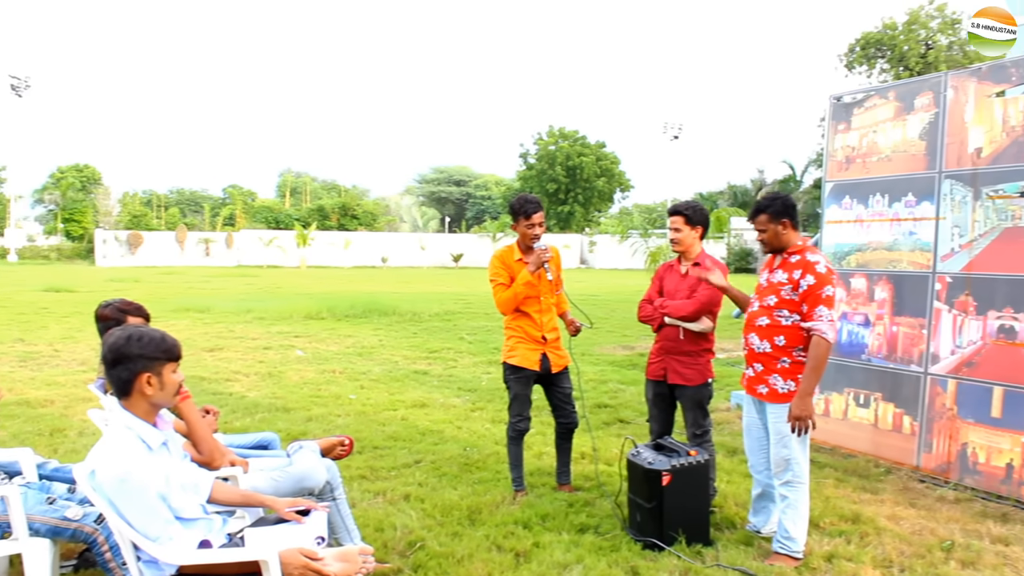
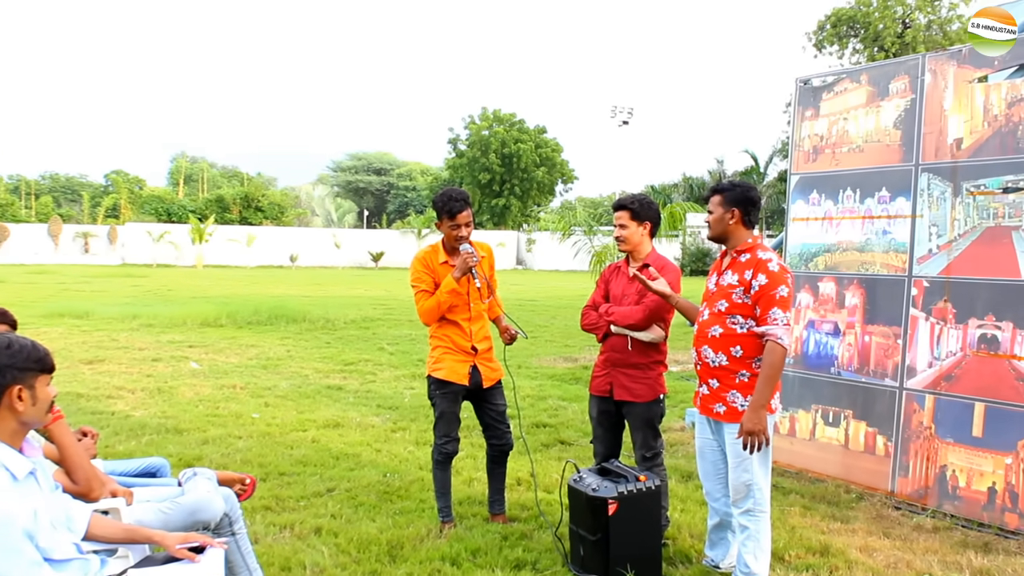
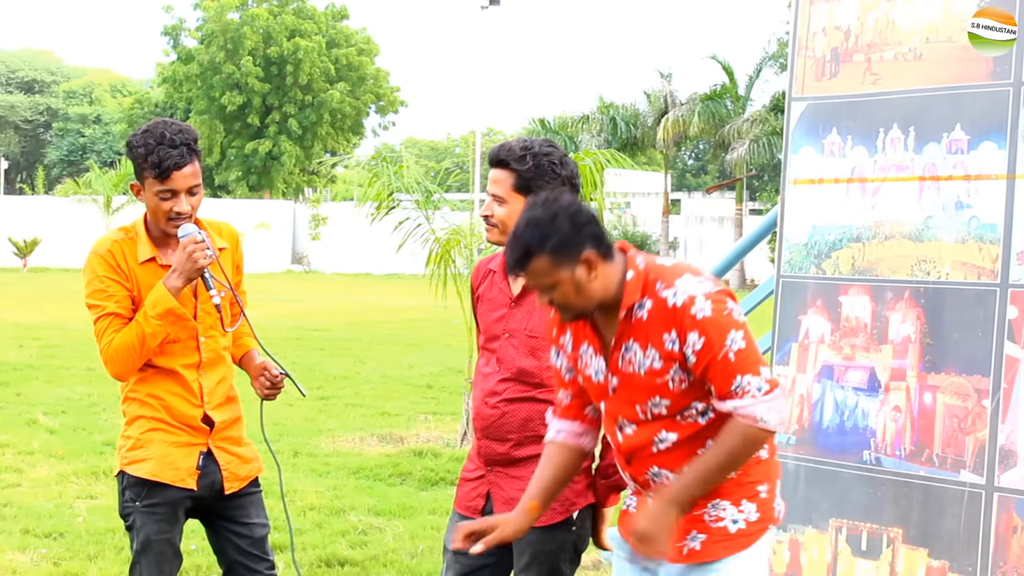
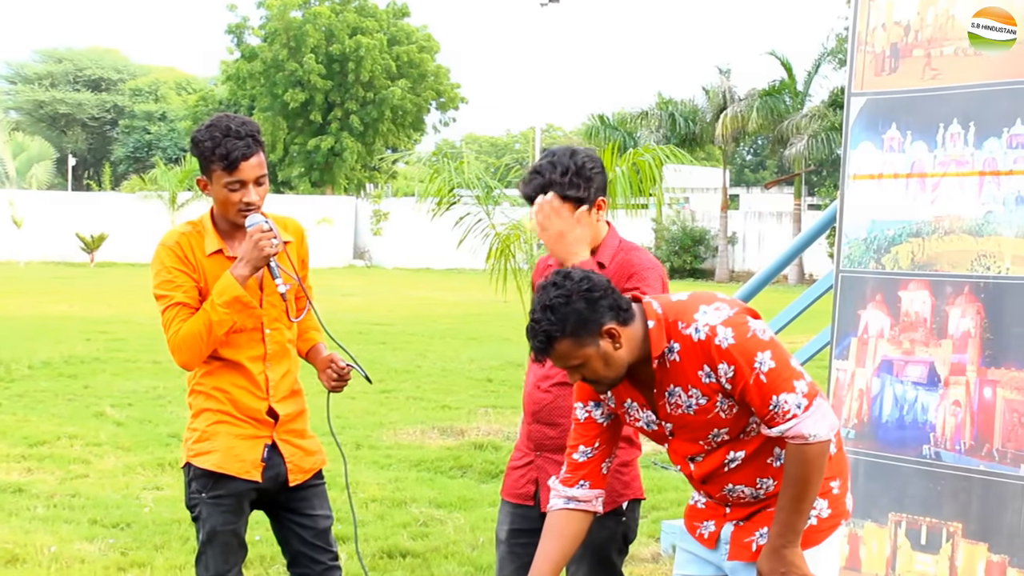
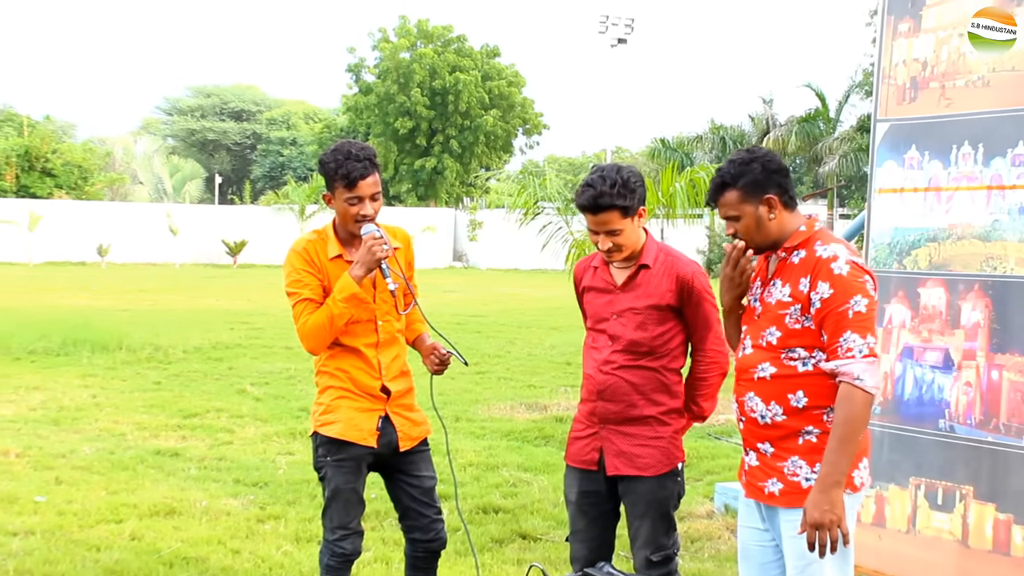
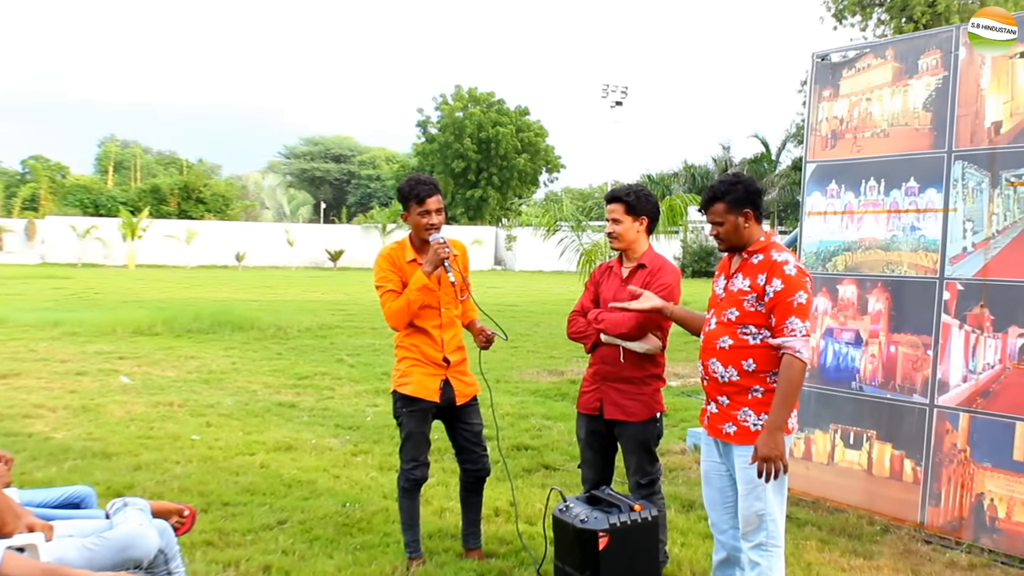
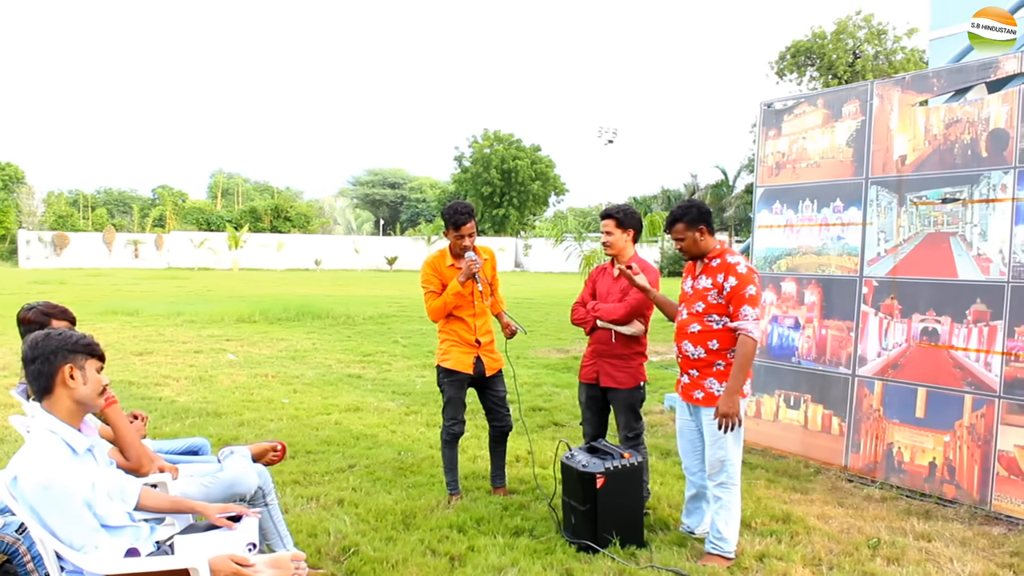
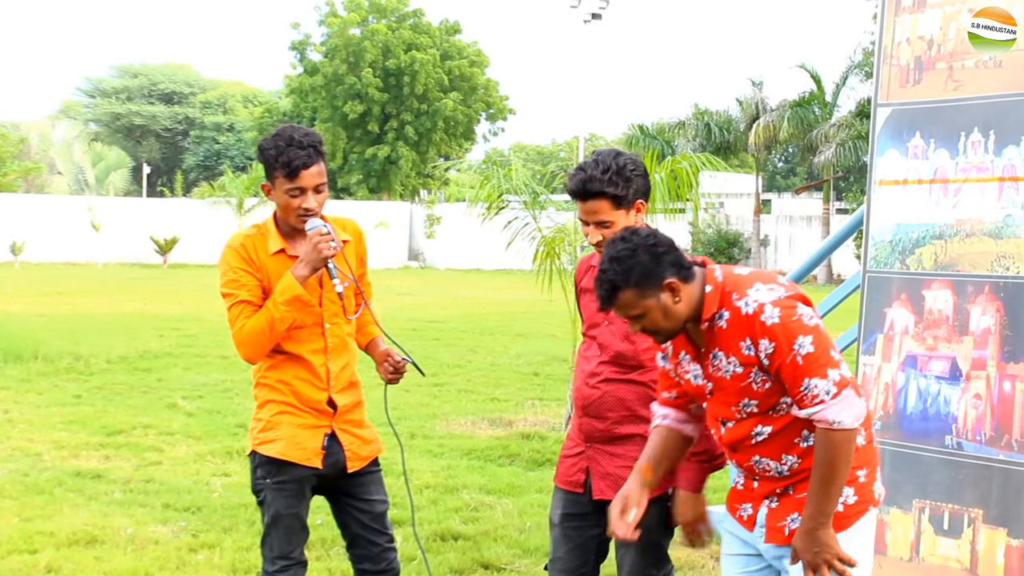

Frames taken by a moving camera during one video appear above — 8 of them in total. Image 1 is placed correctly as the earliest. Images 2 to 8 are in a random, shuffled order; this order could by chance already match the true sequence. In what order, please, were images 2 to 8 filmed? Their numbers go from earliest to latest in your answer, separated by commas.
7, 2, 6, 5, 8, 4, 3
